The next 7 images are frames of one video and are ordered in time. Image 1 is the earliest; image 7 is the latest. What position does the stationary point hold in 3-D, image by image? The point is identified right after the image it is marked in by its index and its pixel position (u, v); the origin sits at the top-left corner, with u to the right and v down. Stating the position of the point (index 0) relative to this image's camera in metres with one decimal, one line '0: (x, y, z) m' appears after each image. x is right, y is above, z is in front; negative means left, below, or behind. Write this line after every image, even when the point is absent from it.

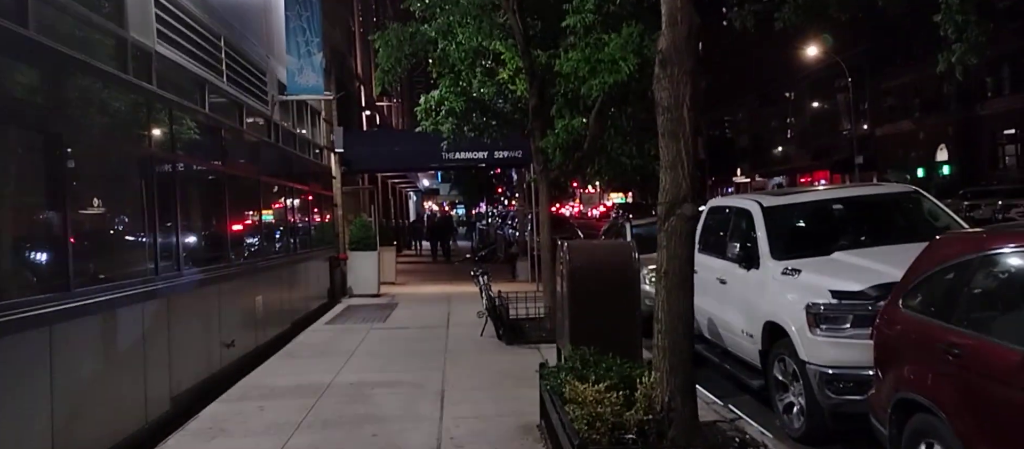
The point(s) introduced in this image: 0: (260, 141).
0: (-3.8, +1.3, +10.6) m
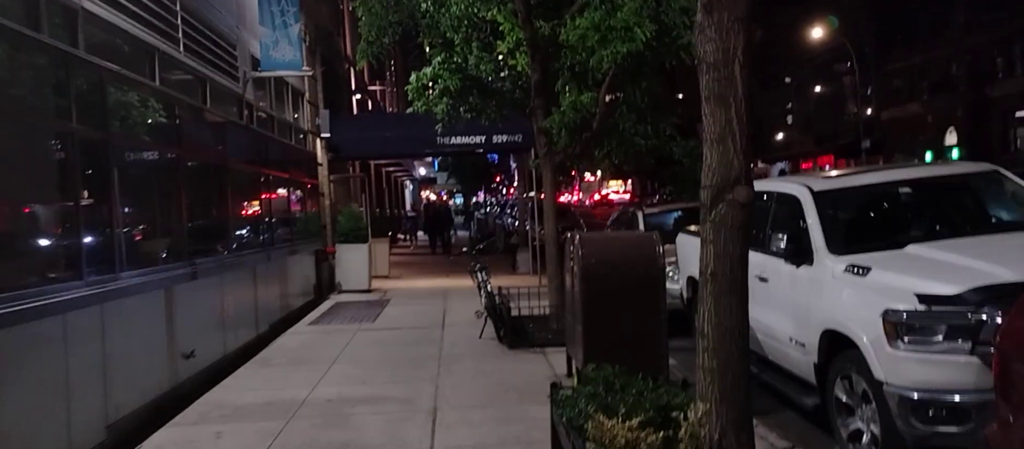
0: (-3.8, +1.4, +9.5) m
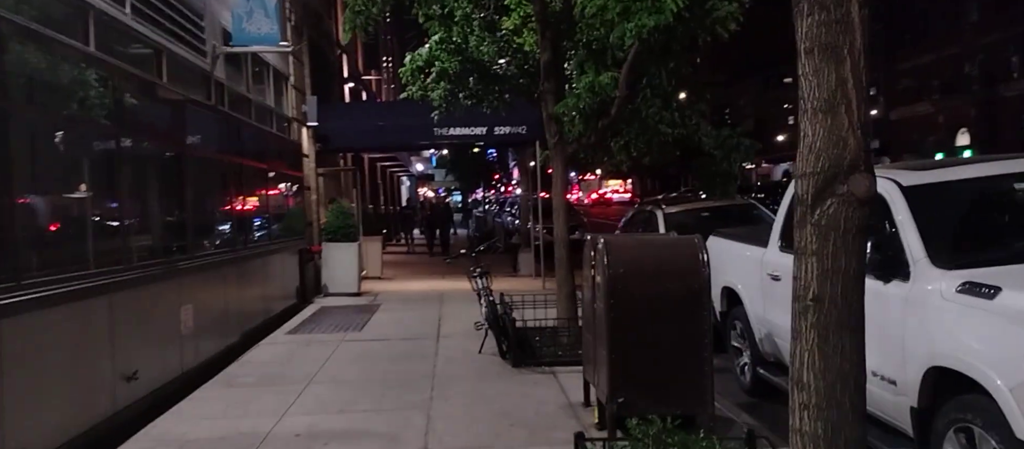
0: (-3.7, +1.4, +8.2) m
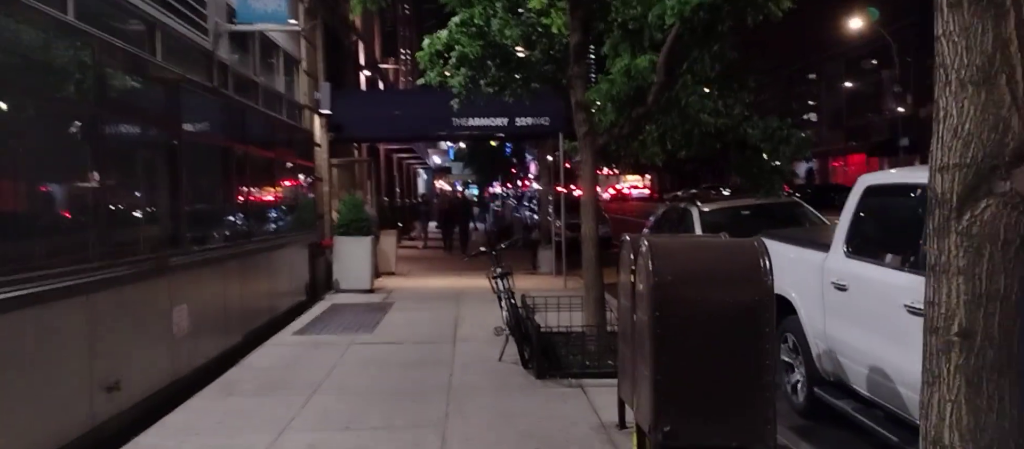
0: (-3.5, +1.5, +7.6) m
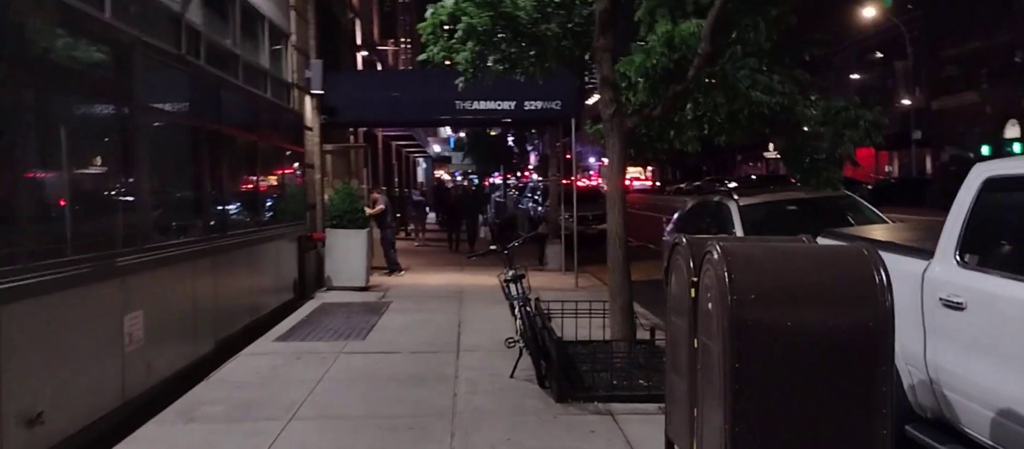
0: (-3.3, +1.6, +6.5) m
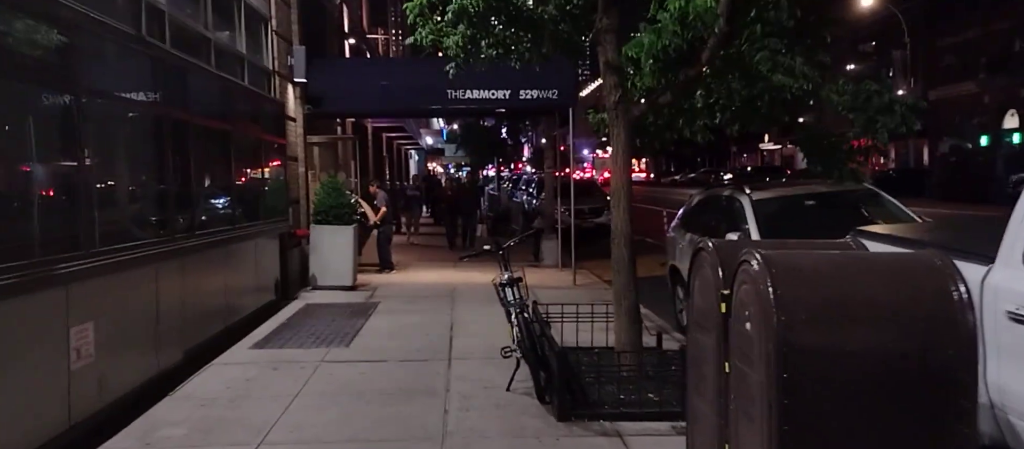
0: (-3.3, +1.6, +5.8) m
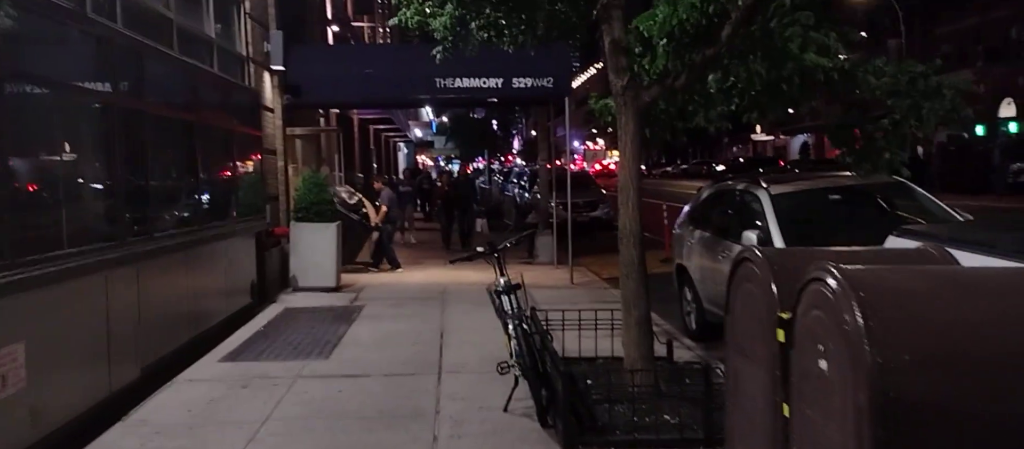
0: (-3.4, +1.6, +5.0) m
